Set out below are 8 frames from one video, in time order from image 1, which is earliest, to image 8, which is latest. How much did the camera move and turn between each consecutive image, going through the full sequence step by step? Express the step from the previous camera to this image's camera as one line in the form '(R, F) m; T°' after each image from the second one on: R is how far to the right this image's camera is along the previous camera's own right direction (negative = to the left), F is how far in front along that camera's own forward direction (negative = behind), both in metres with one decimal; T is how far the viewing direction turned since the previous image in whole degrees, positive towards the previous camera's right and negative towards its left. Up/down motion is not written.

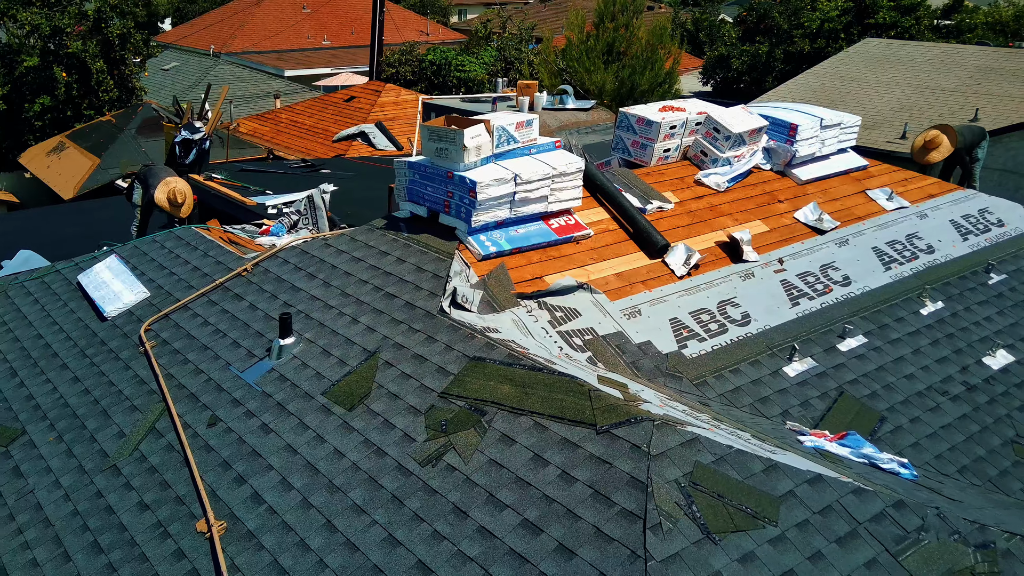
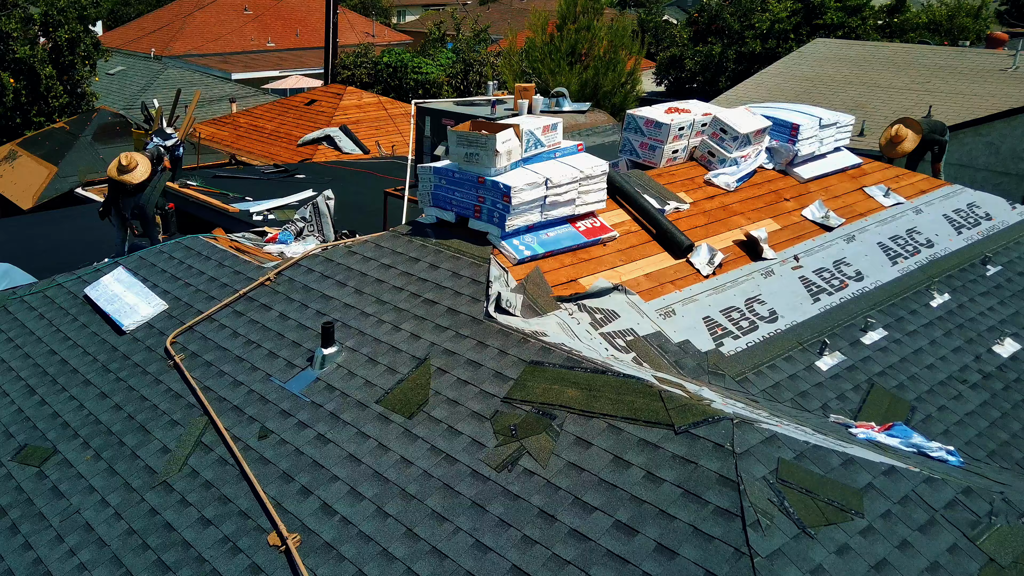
(-1.0, 0.0) m; +4°
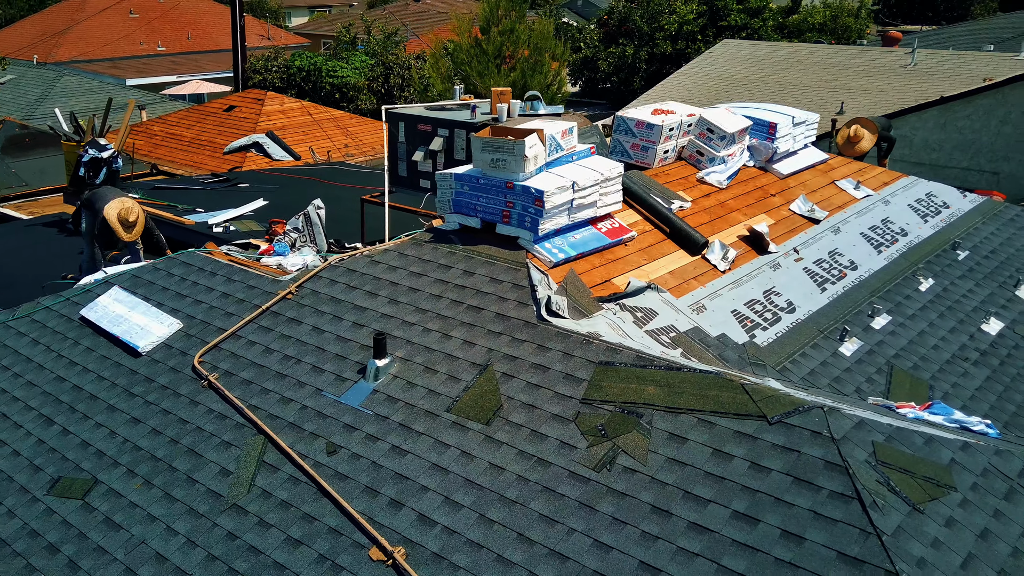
(-1.5, 0.0) m; +7°
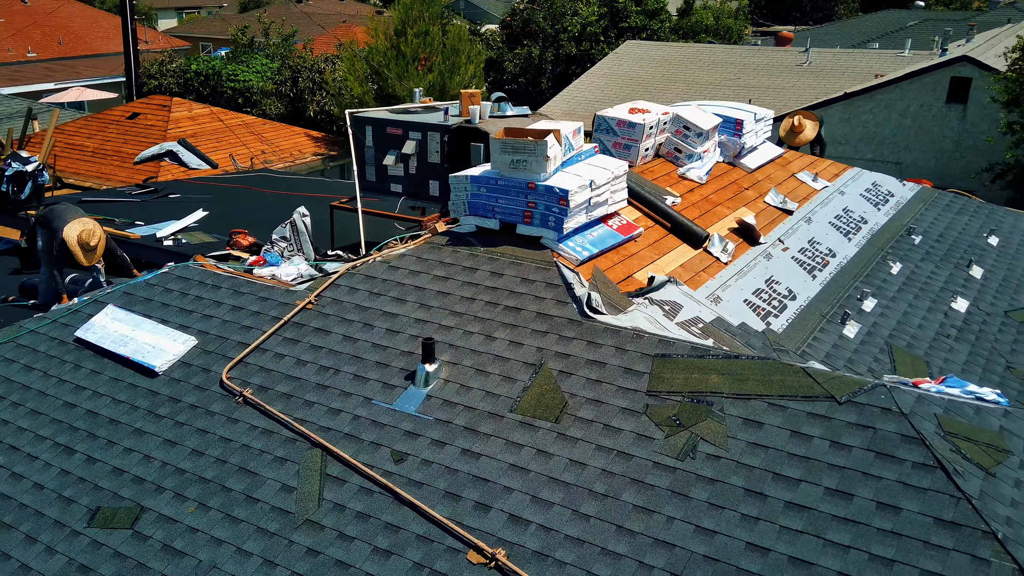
(-1.5, 0.0) m; +7°
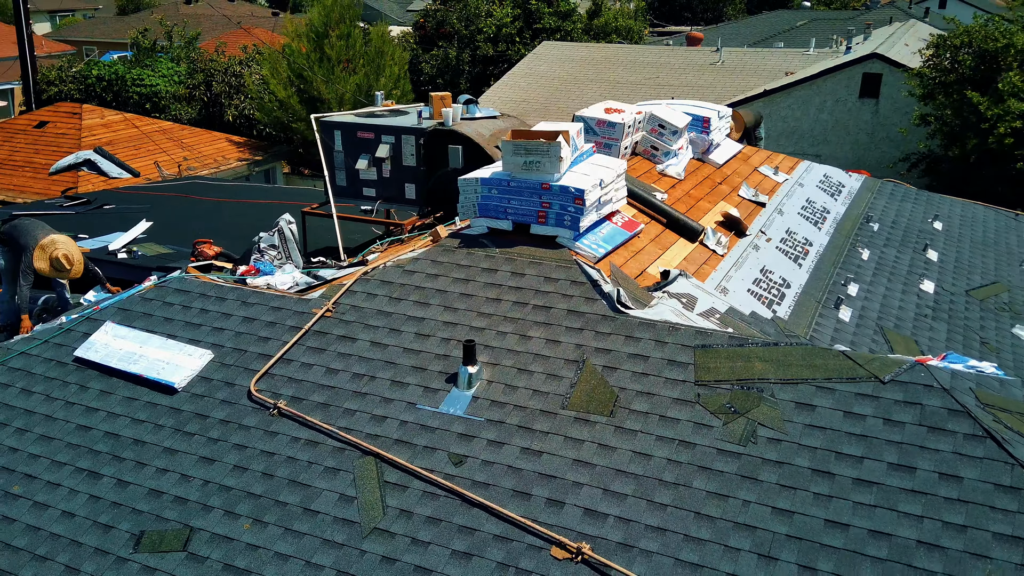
(-1.3, 0.0) m; +6°
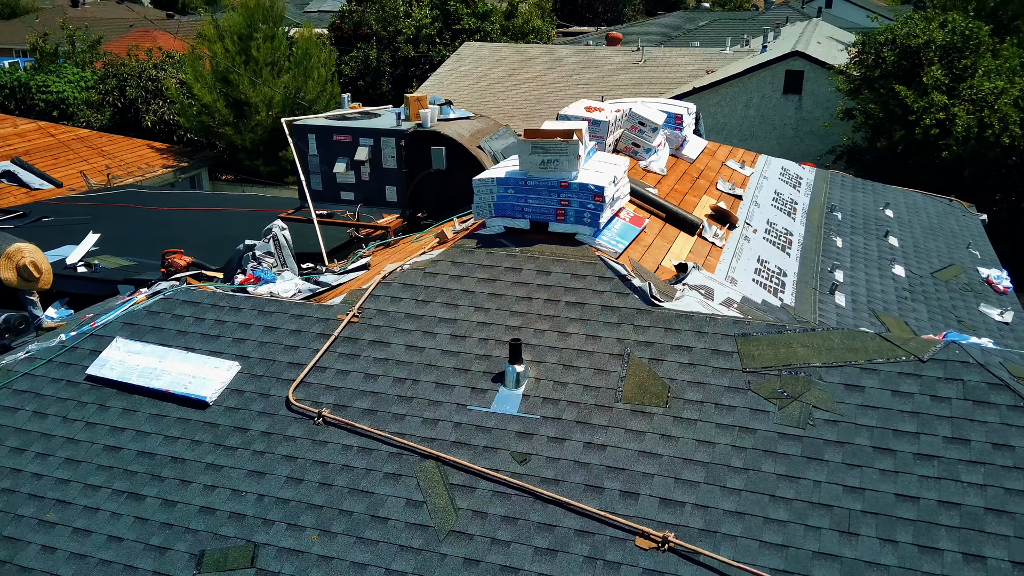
(-1.3, 0.0) m; +6°
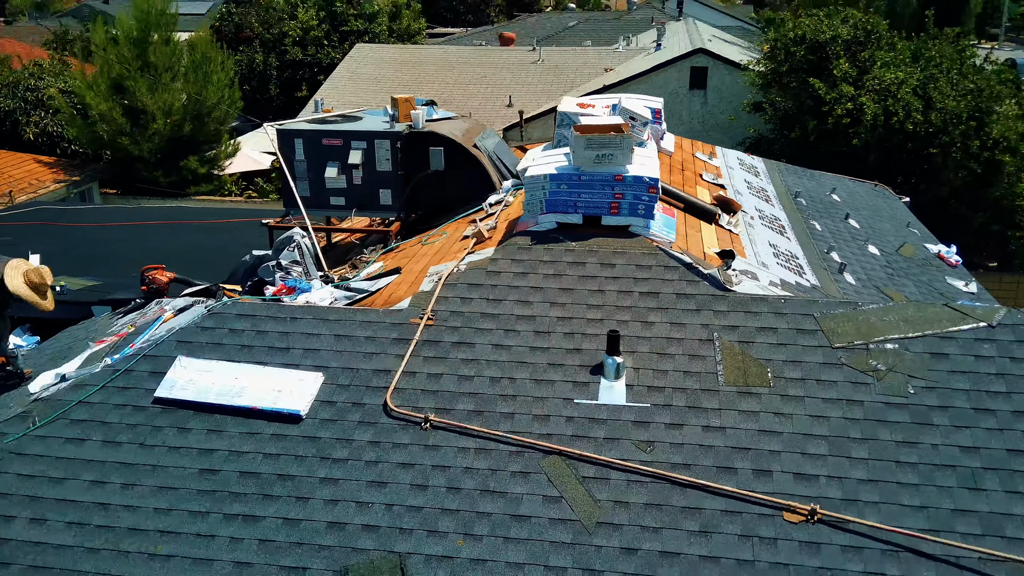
(-2.2, +0.1) m; +9°
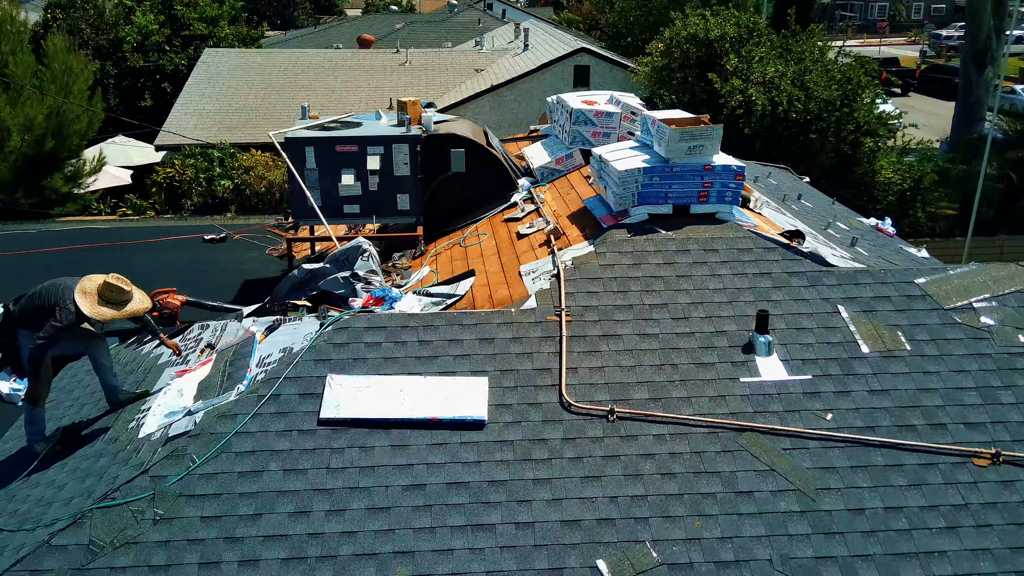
(-3.4, +0.3) m; +12°
